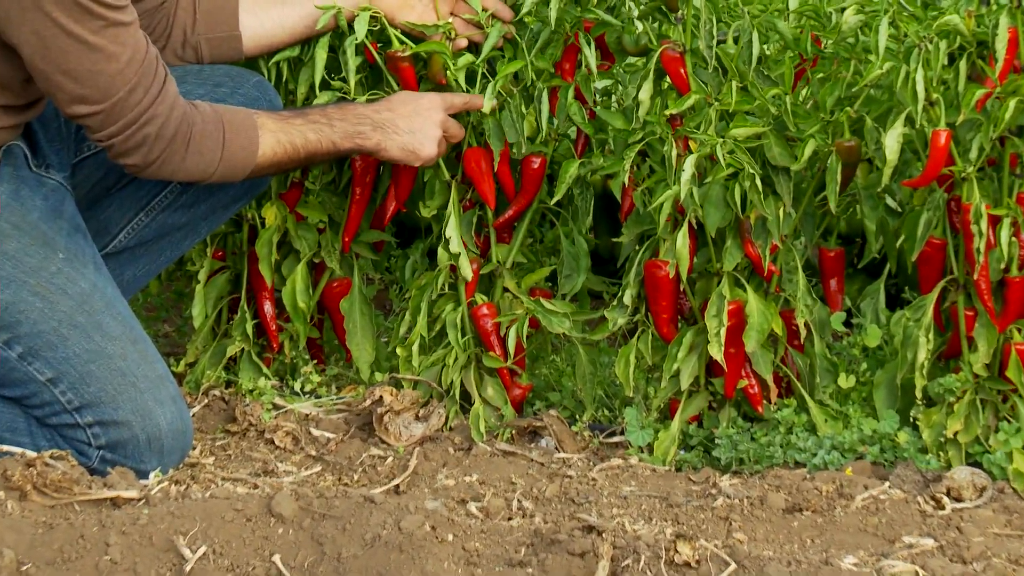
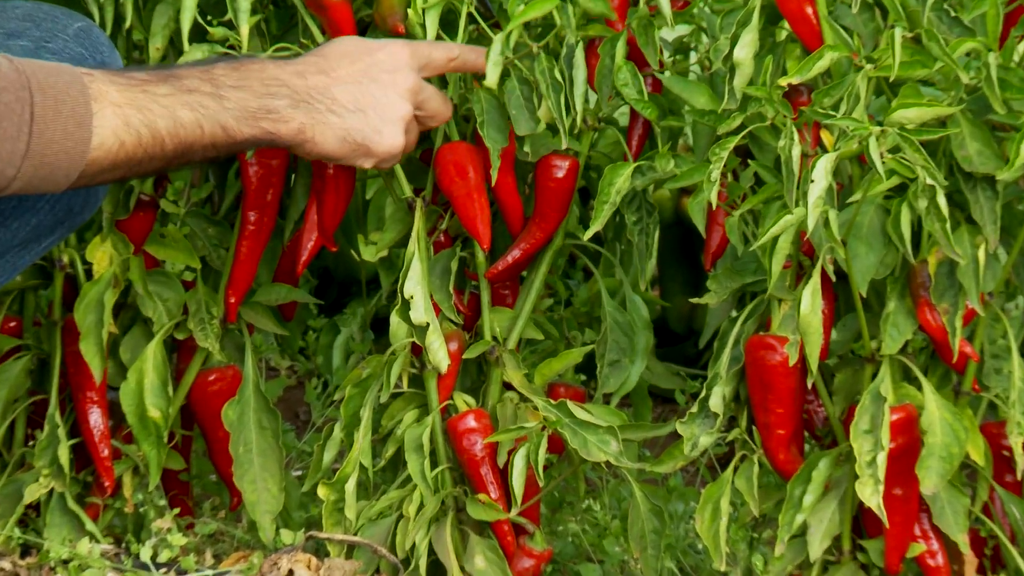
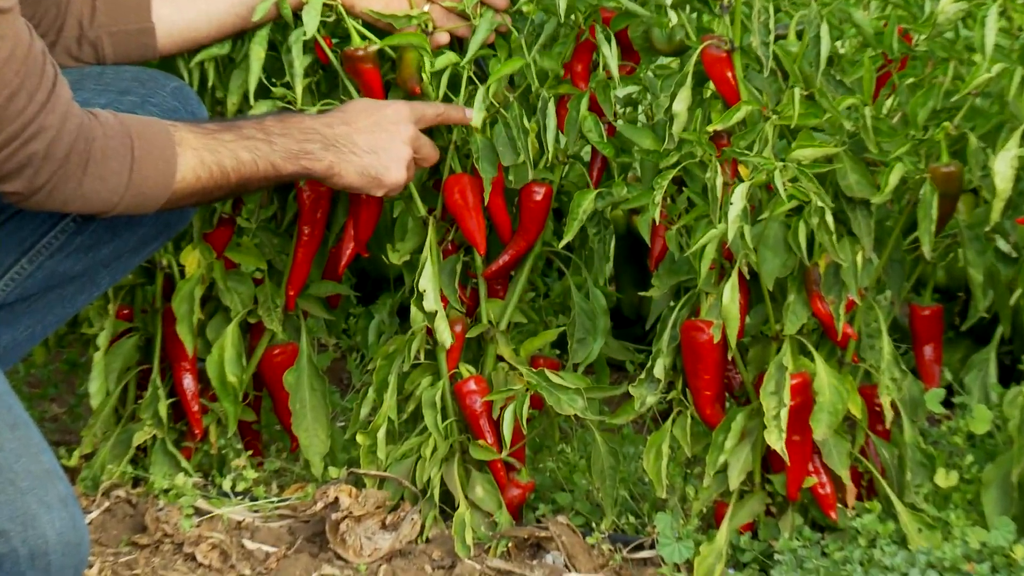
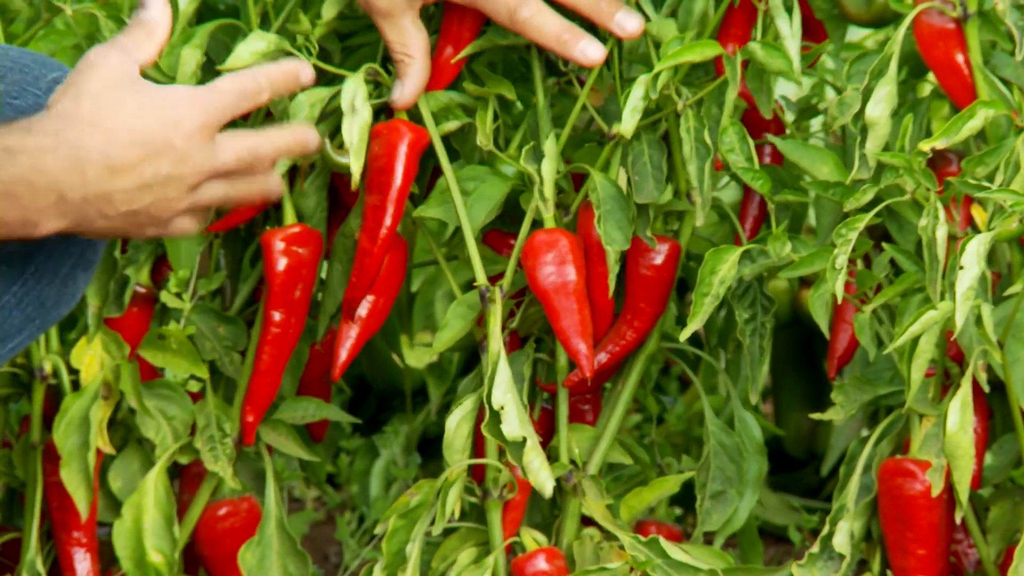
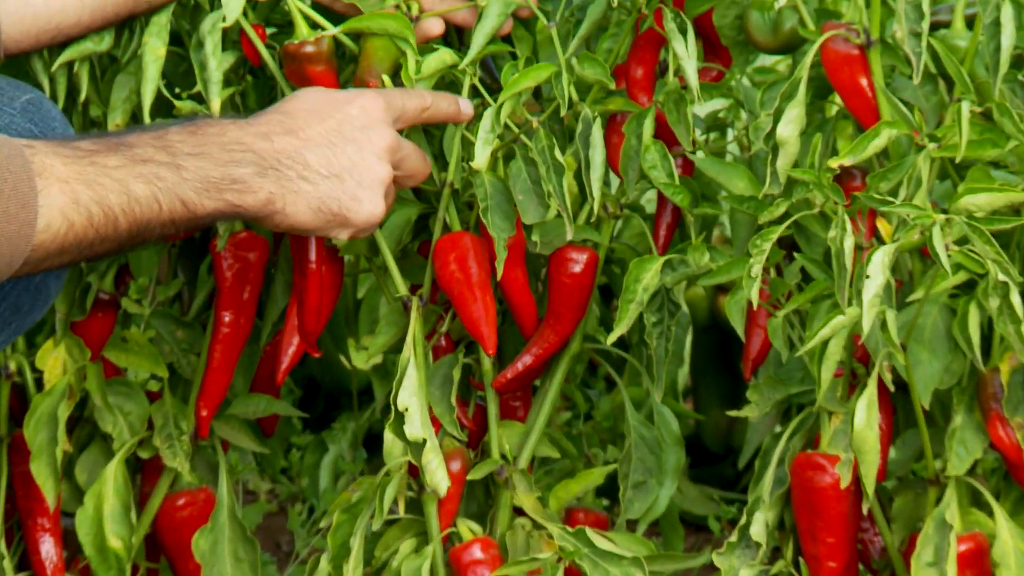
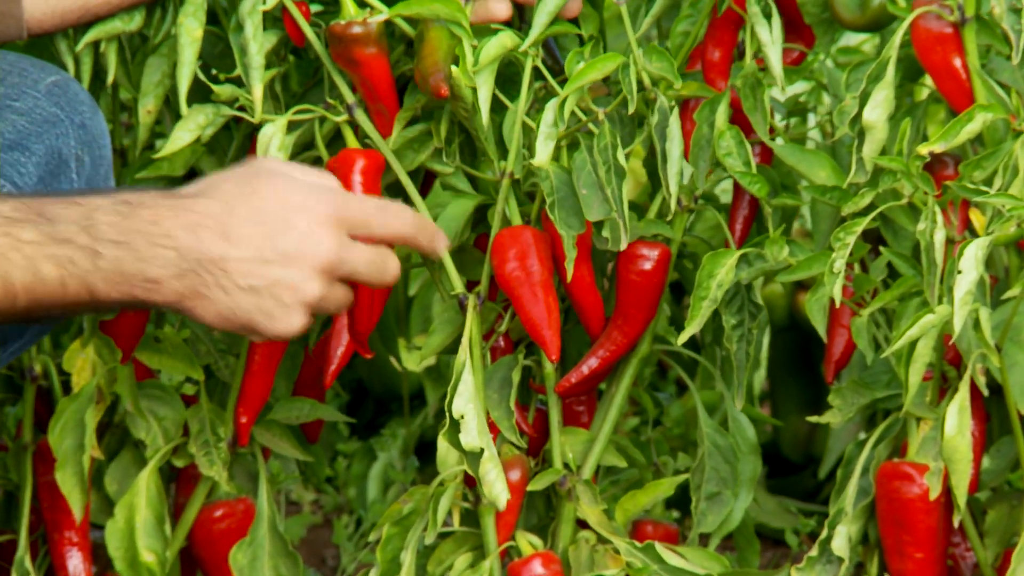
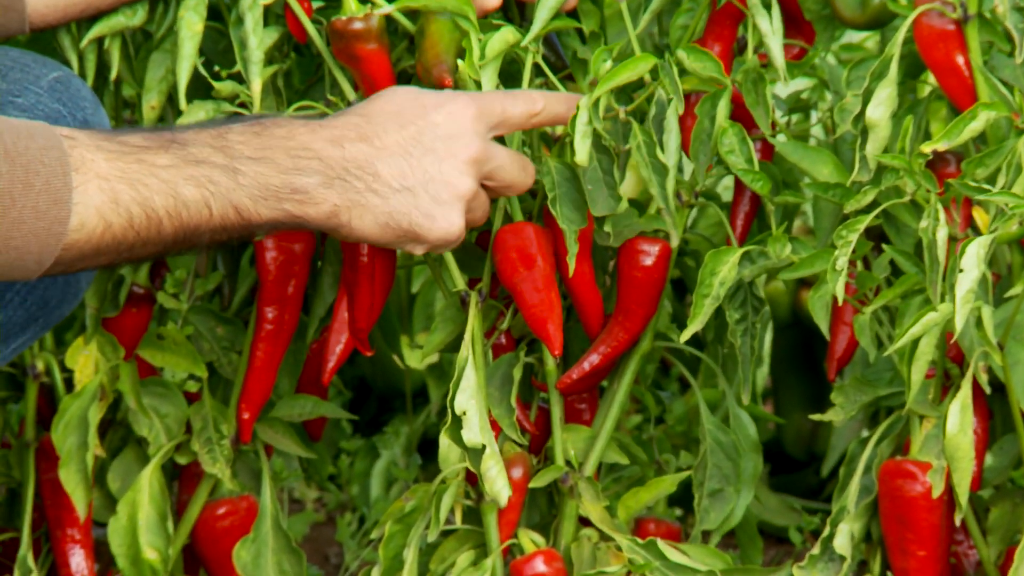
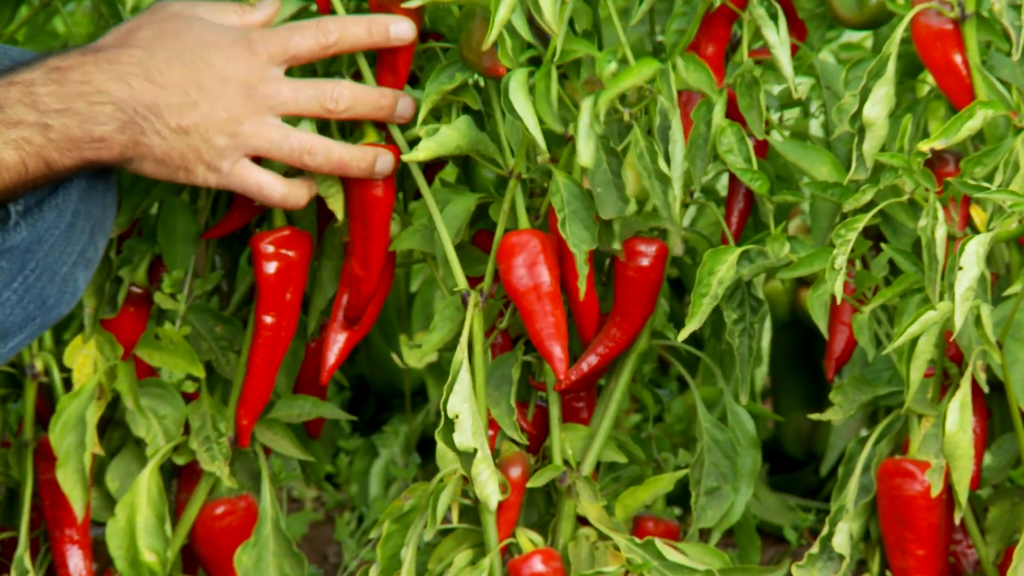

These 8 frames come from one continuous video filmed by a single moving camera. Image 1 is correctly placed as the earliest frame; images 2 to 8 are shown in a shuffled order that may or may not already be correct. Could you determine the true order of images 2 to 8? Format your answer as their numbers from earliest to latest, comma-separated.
3, 2, 5, 7, 6, 8, 4
